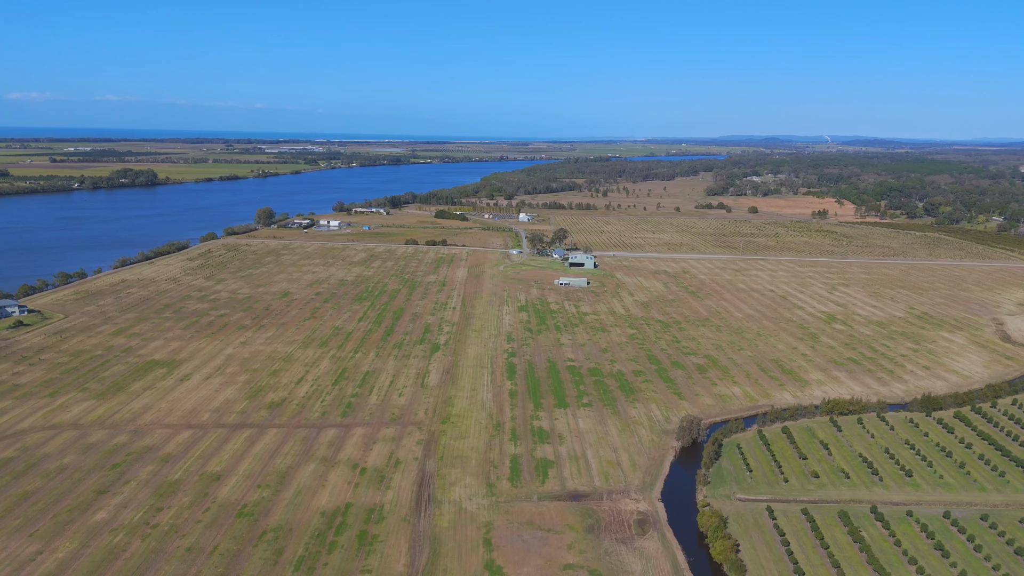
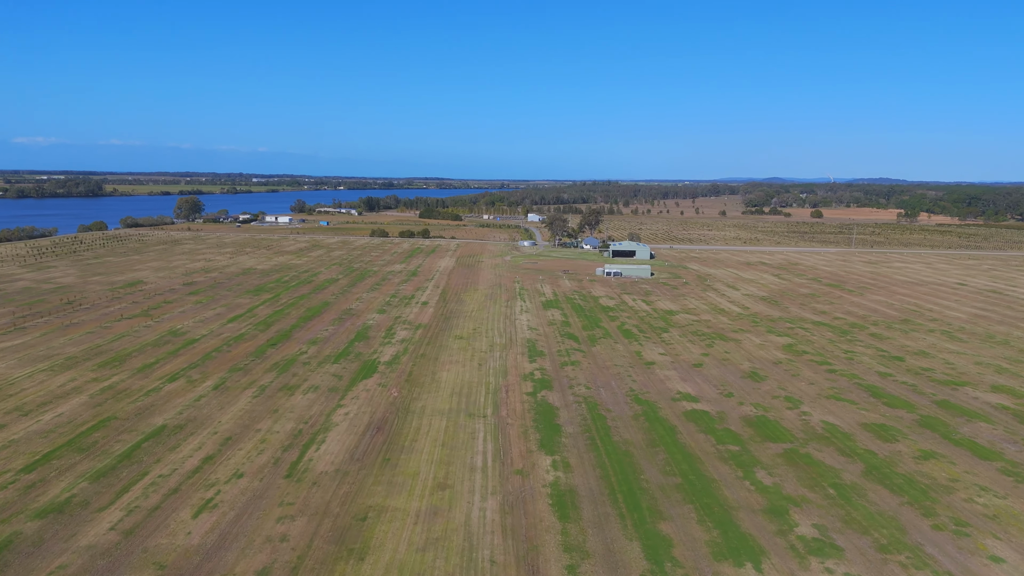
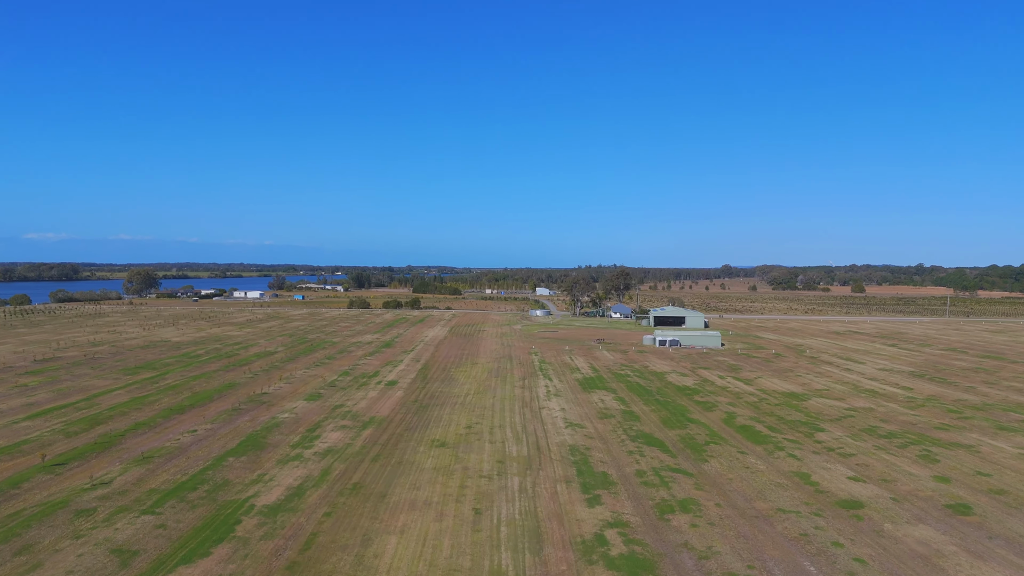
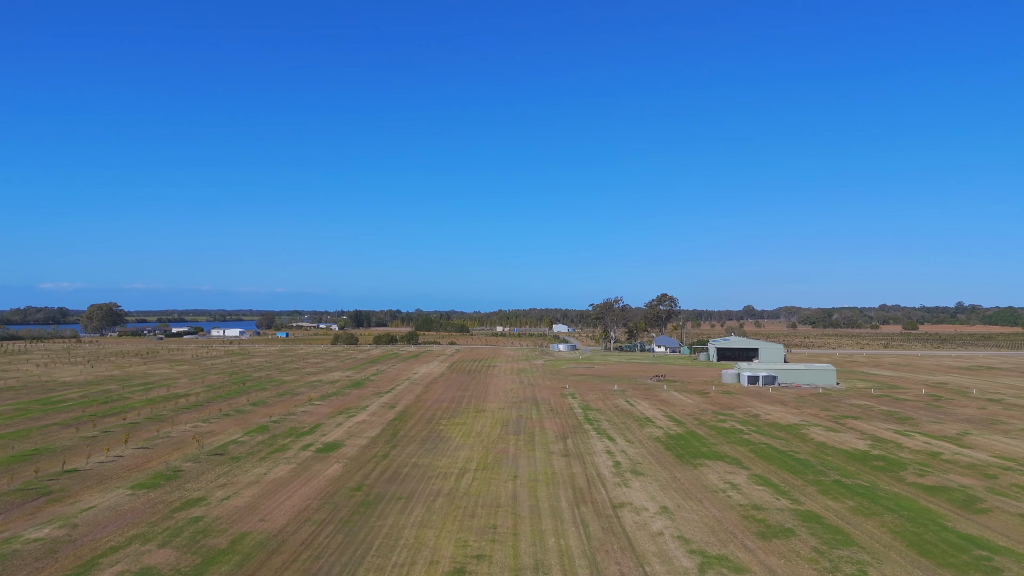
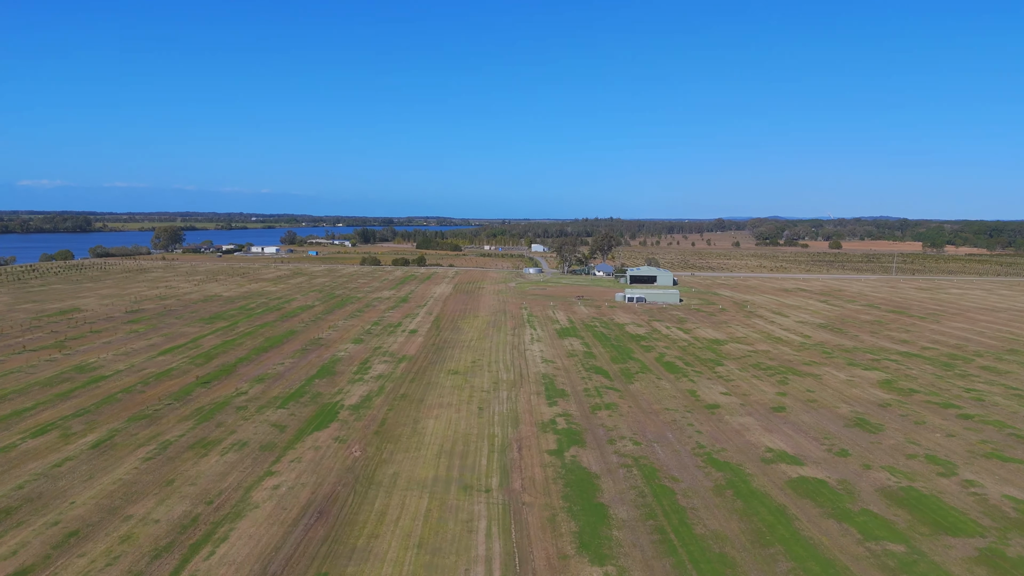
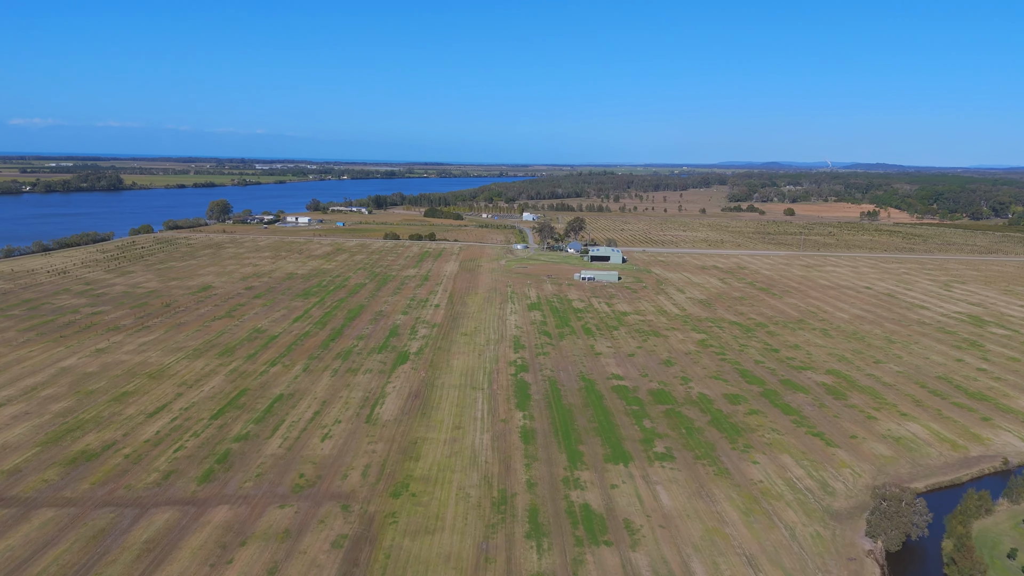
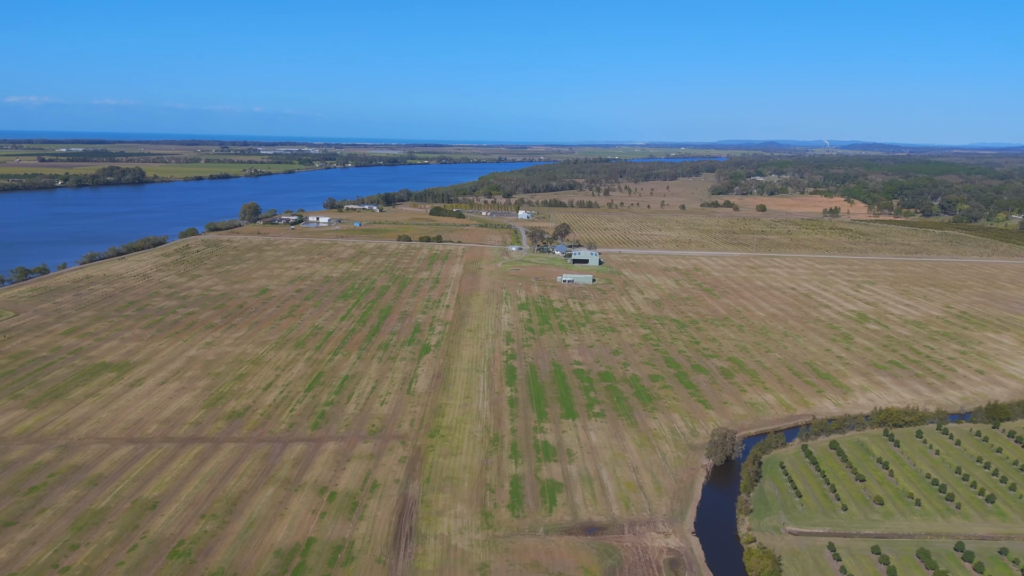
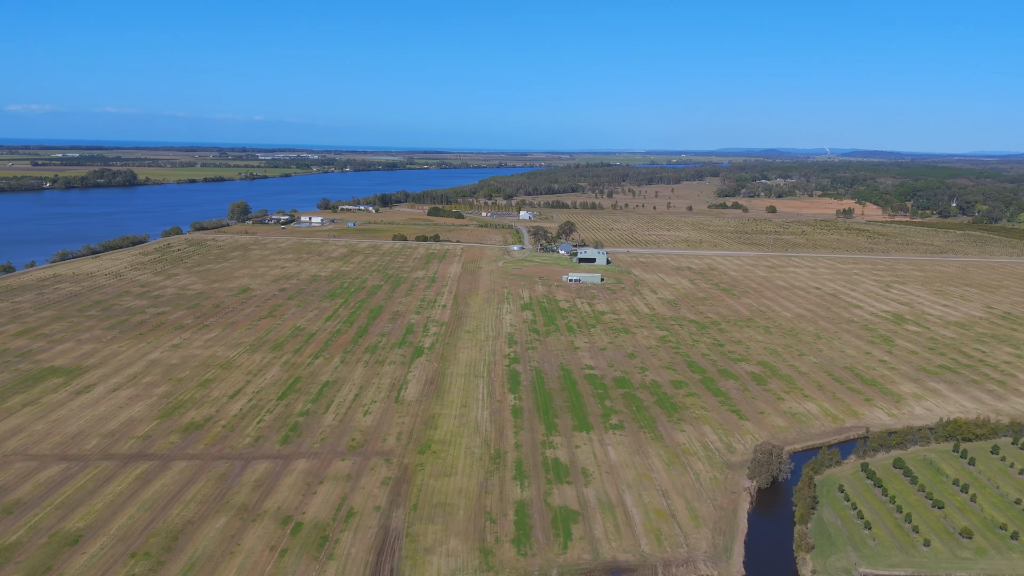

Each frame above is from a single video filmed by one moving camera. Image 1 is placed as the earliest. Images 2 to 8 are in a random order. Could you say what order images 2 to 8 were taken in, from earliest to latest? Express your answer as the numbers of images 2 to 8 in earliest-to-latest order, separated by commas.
7, 8, 6, 2, 5, 3, 4
